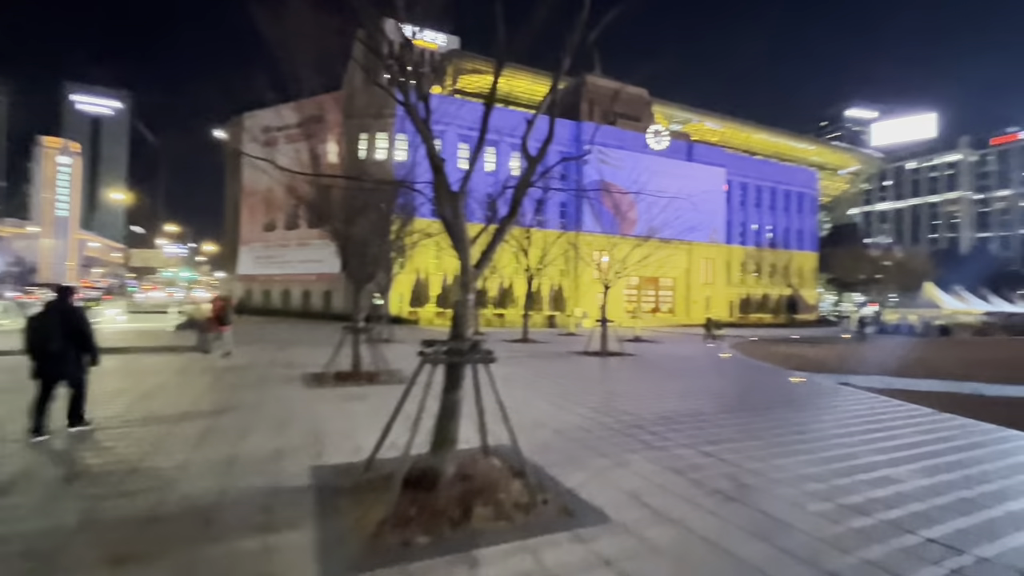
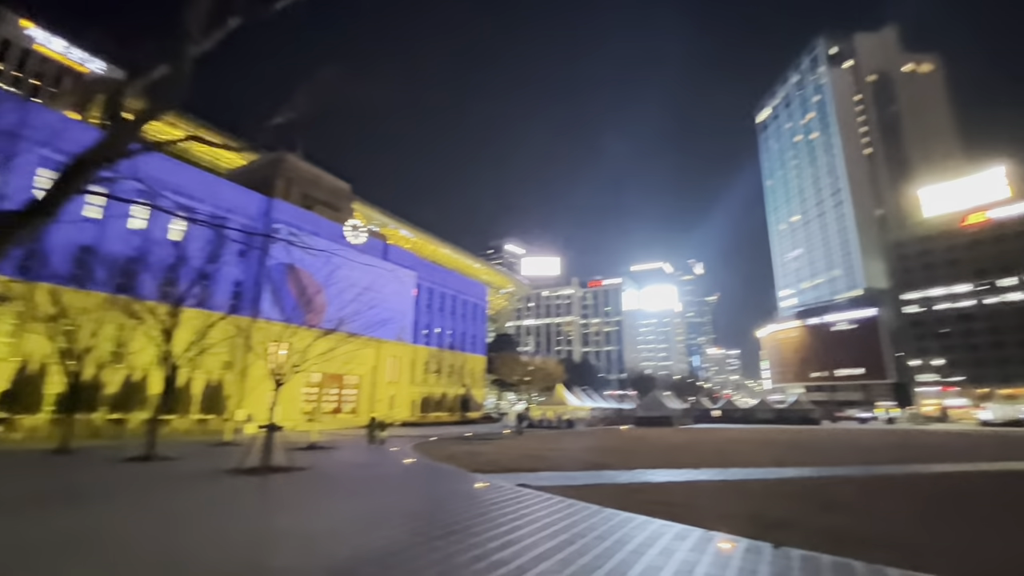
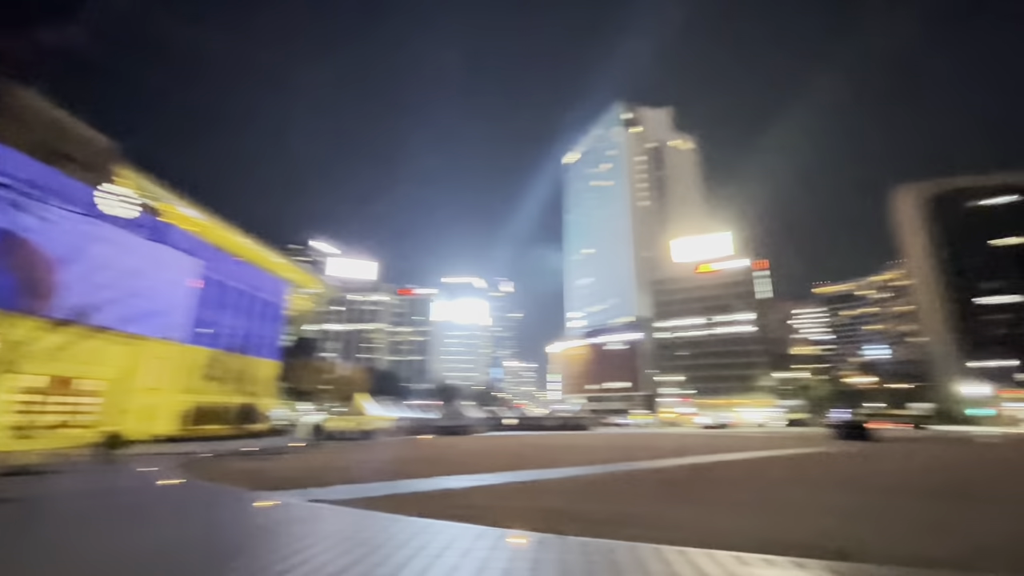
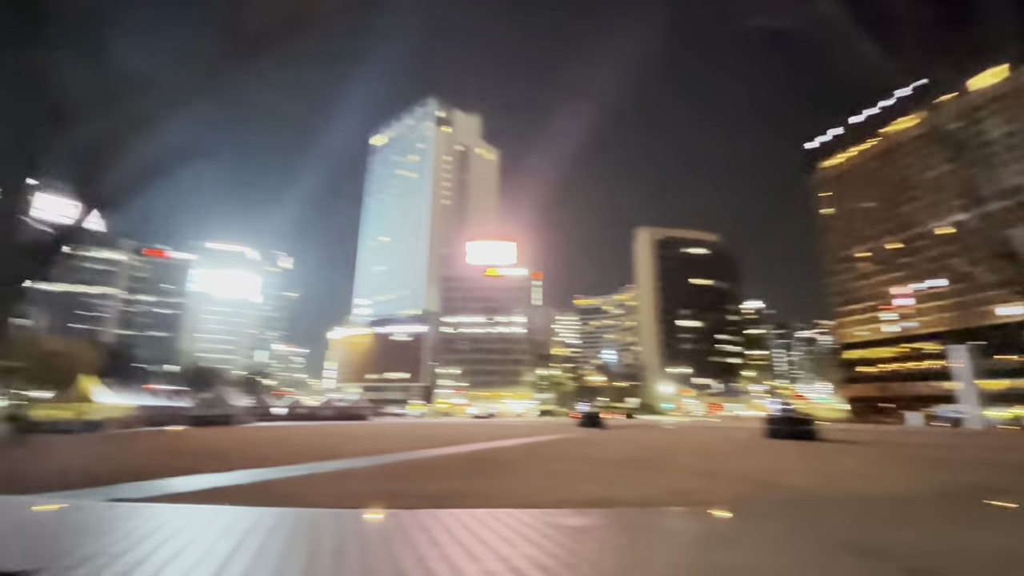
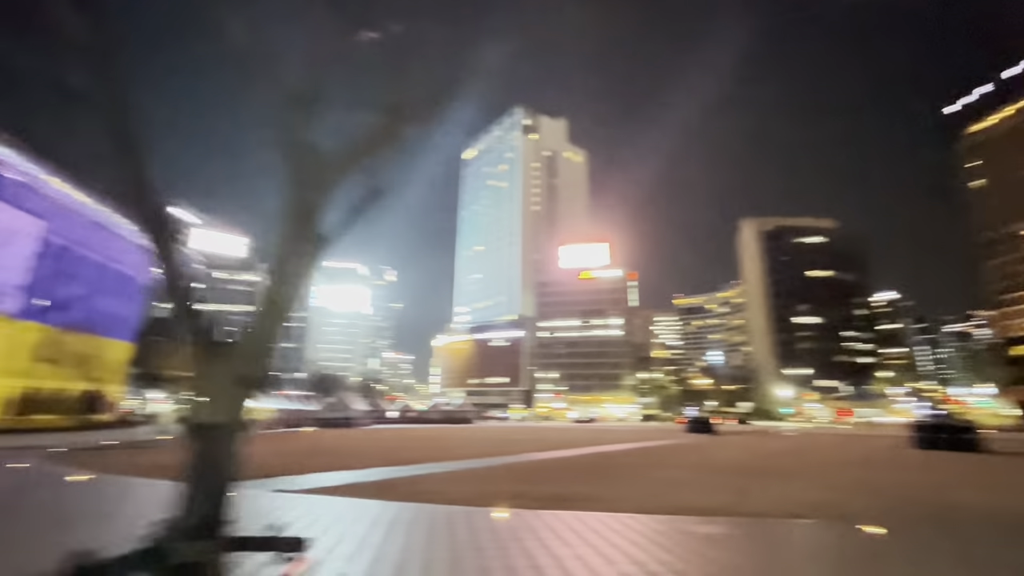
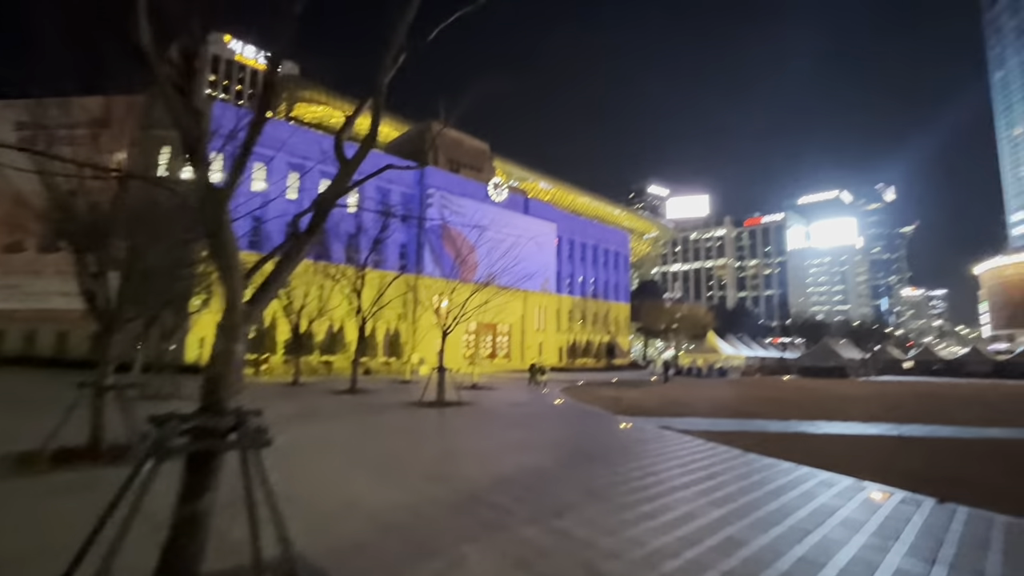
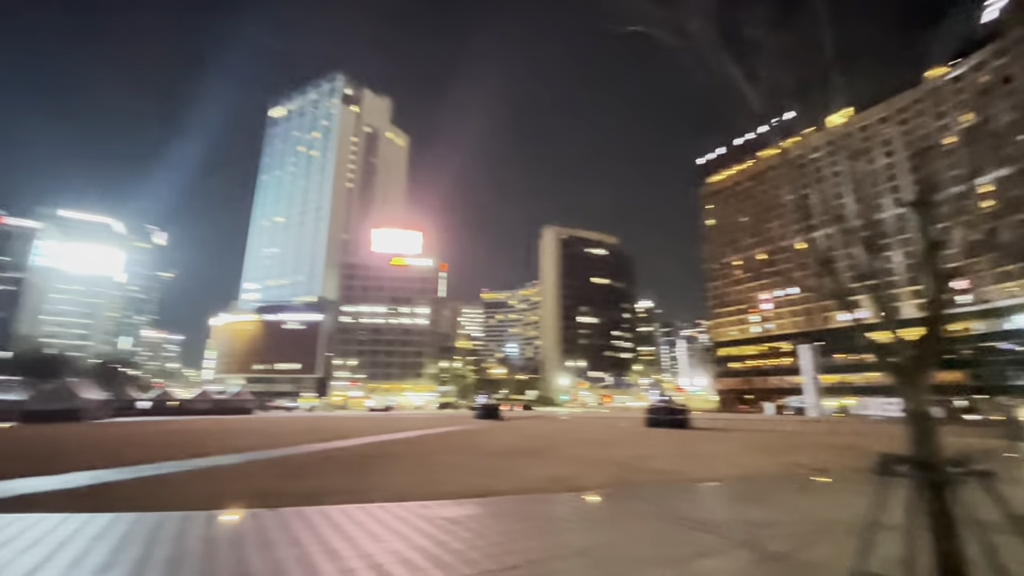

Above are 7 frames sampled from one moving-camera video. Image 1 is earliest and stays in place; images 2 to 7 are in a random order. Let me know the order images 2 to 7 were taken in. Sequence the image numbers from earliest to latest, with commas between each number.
6, 2, 3, 7, 4, 5
